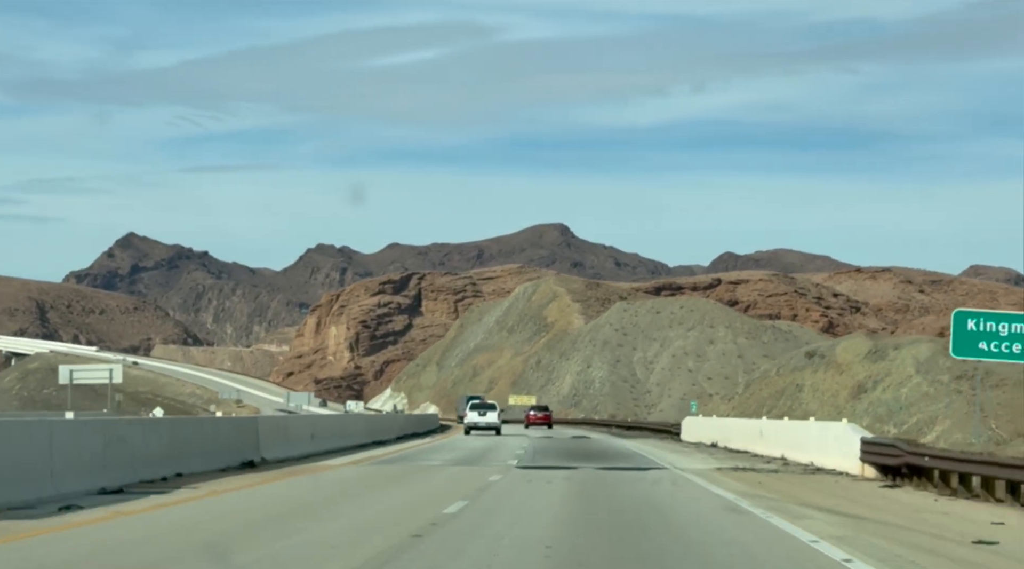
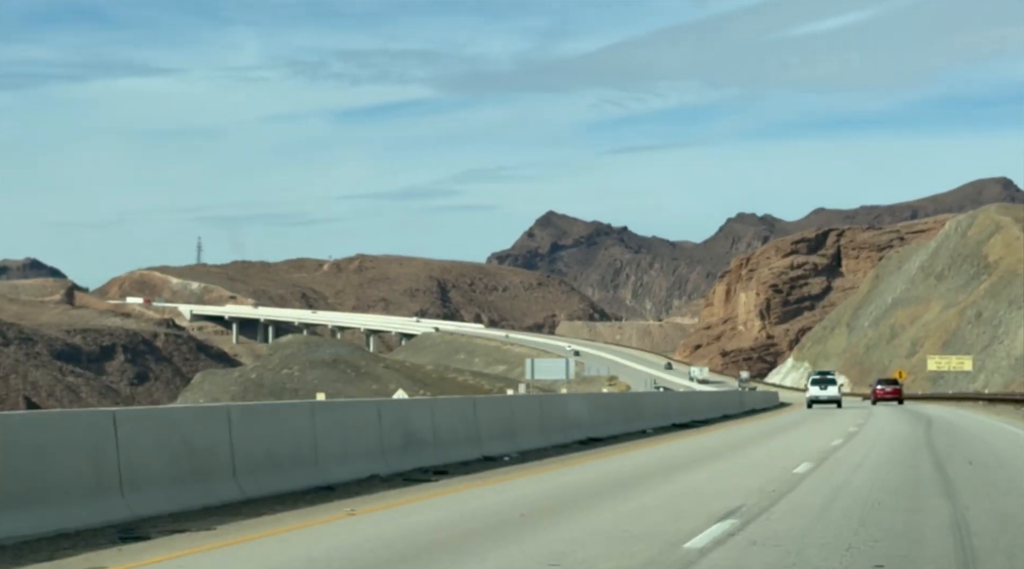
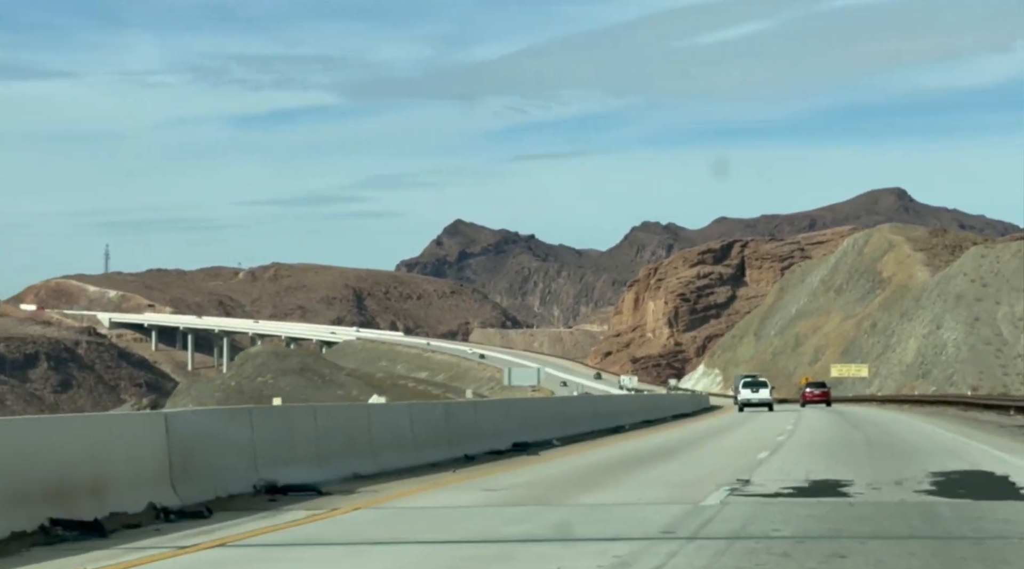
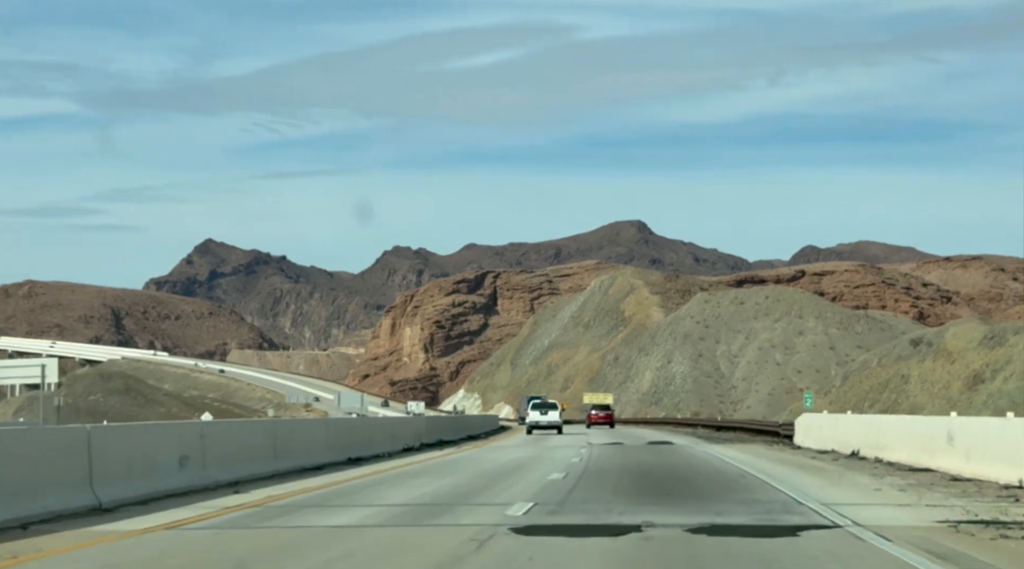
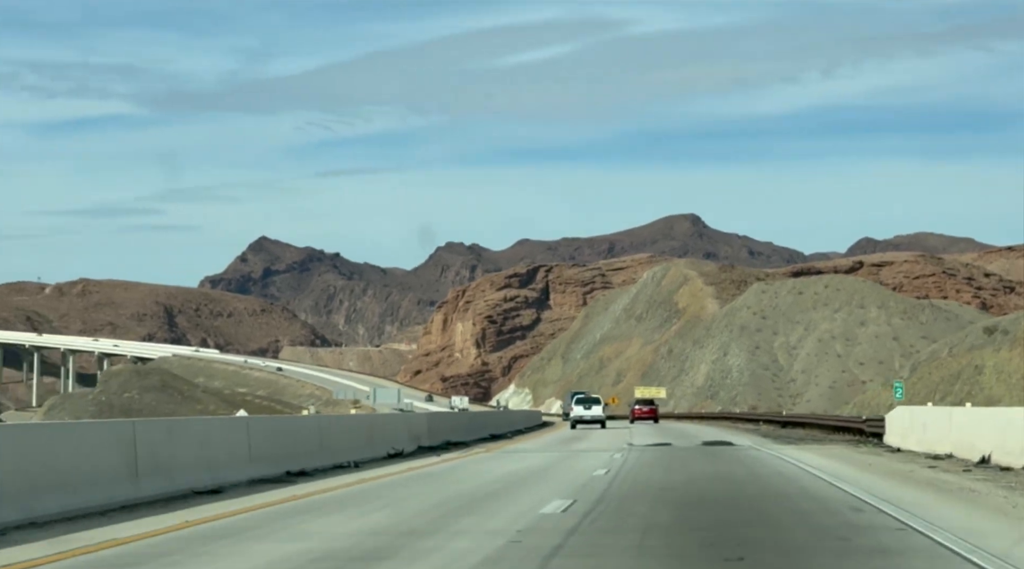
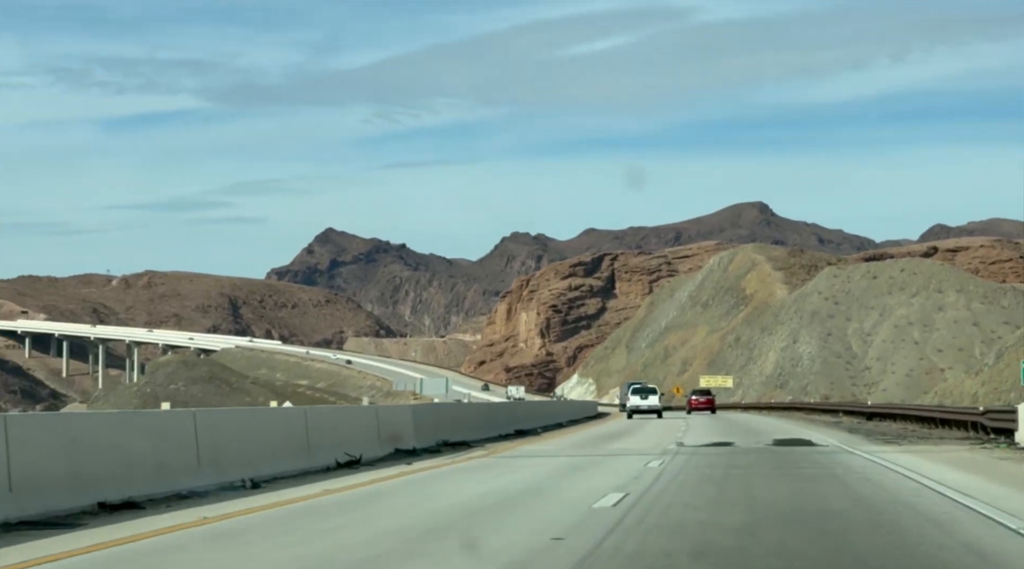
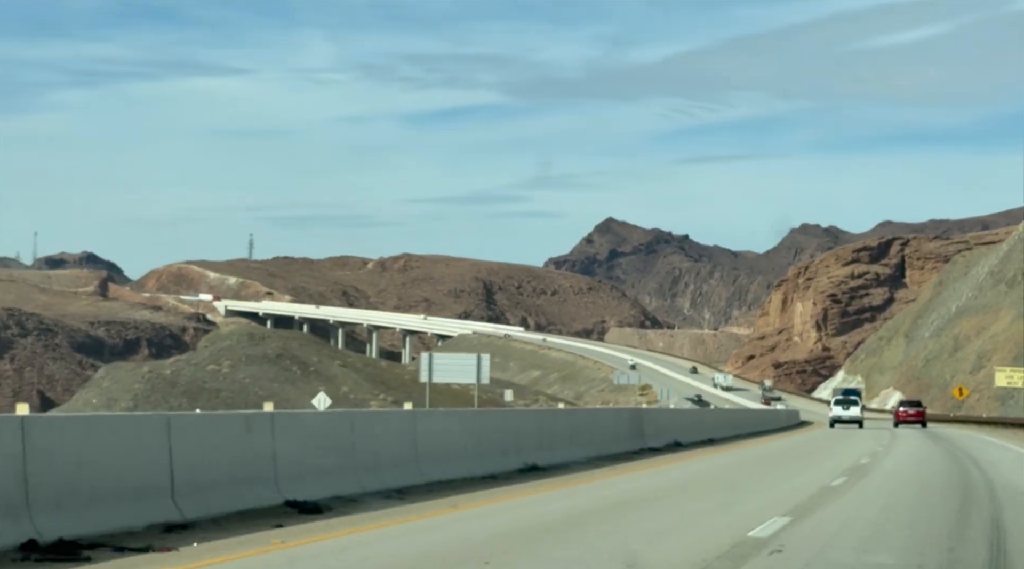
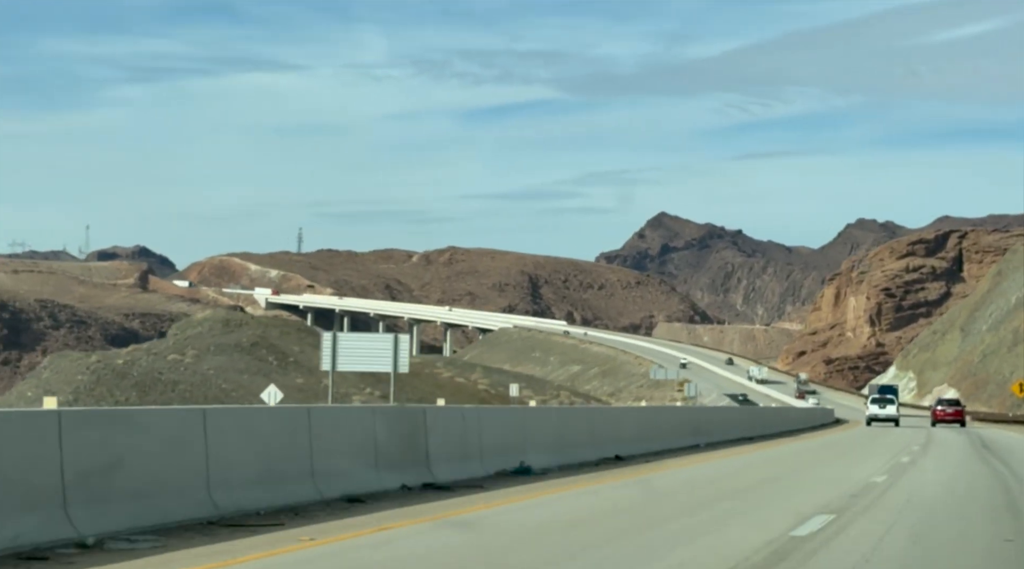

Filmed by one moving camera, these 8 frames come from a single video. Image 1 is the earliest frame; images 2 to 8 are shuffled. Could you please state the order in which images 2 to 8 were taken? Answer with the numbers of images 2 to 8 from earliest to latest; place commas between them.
4, 5, 6, 3, 2, 7, 8
